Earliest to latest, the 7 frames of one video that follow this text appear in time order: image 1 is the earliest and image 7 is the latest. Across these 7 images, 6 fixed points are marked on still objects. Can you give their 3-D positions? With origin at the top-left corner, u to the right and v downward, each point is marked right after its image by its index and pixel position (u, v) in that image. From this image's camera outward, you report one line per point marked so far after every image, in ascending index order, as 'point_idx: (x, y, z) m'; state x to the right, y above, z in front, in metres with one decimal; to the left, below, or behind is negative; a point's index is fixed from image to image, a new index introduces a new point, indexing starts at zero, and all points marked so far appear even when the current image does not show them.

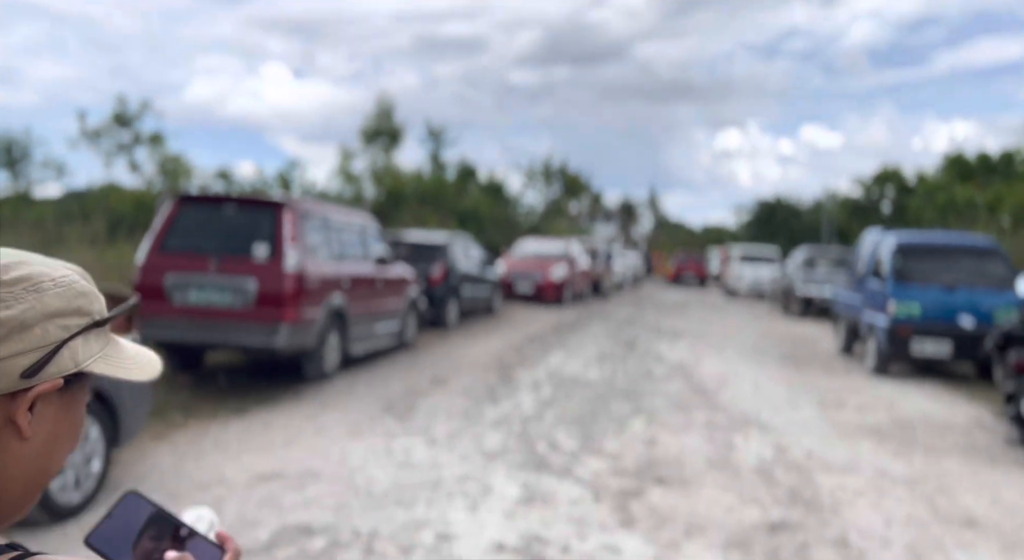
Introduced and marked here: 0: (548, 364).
0: (+0.5, -1.2, +10.8) m
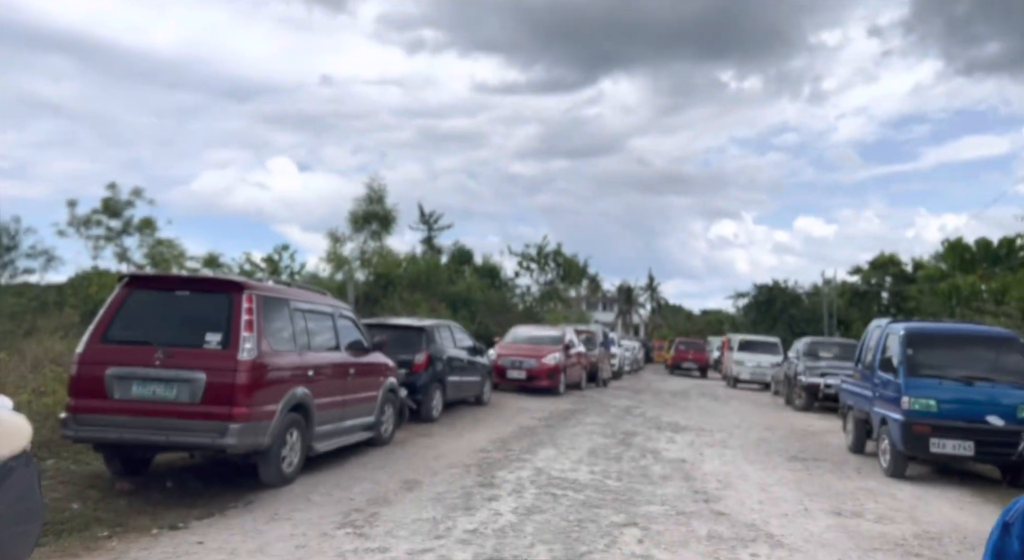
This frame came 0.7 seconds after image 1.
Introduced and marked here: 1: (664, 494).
0: (+0.3, -2.4, +9.9) m
1: (+1.7, -2.4, +8.4) m
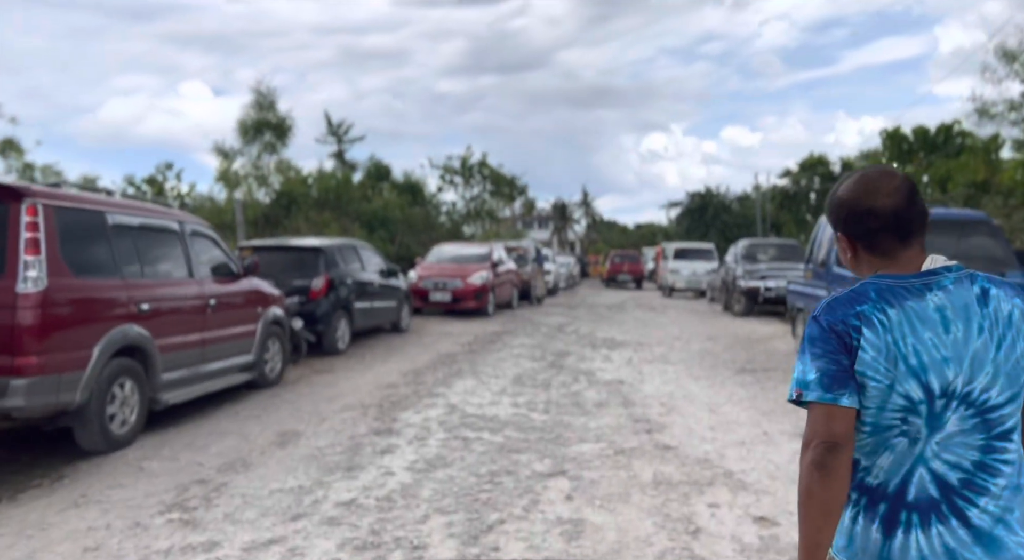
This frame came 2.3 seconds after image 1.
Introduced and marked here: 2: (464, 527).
0: (-0.7, -1.3, +8.3) m
1: (+0.8, -1.4, +7.0) m
2: (-0.3, -1.5, +4.4) m
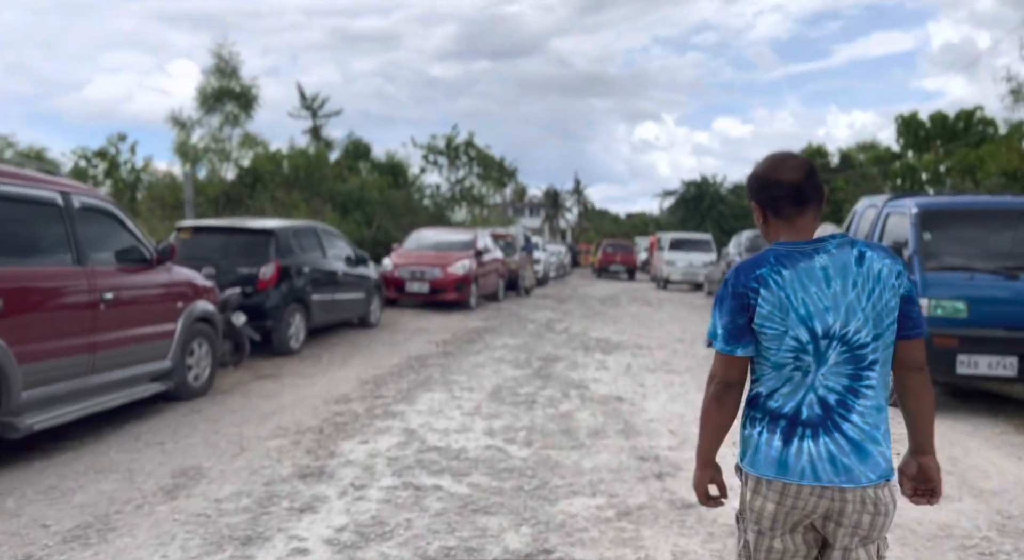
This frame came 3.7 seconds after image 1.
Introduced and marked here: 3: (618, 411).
0: (-0.9, -1.2, +6.8) m
1: (+0.6, -1.4, +5.4) m
2: (-0.5, -1.5, +2.8) m
3: (+1.0, -1.3, +7.2) m
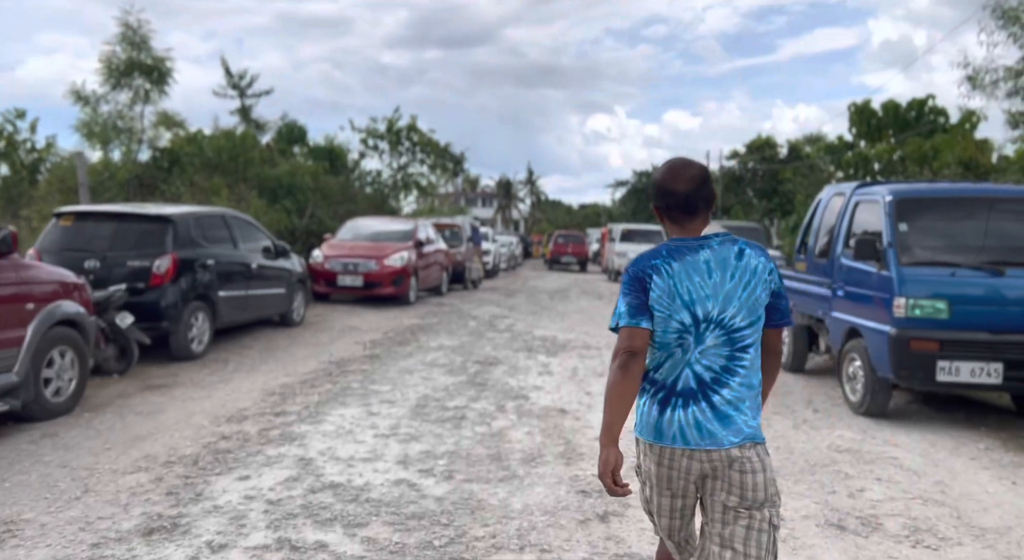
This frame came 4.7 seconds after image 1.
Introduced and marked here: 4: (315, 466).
0: (-1.5, -1.2, +5.7) m
1: (+0.1, -1.3, +4.4) m
2: (-0.8, -1.5, +1.8) m
3: (+0.4, -1.2, +6.2) m
4: (-1.3, -1.2, +5.0) m
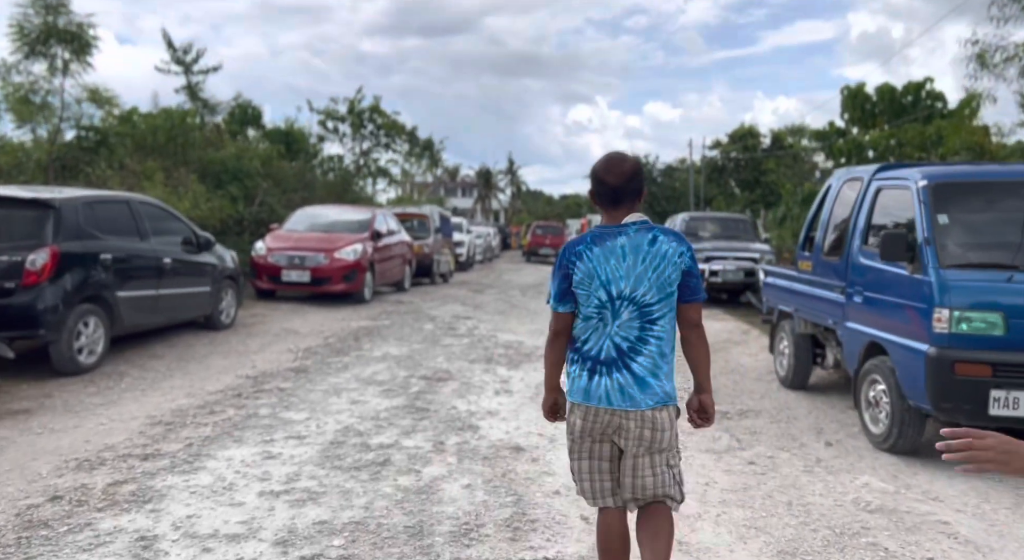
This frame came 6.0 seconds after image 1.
0: (-1.9, -1.2, +4.2) m
1: (-0.3, -1.4, +3.0) m
2: (-1.1, -1.6, +0.4) m
3: (0.0, -1.3, +4.8) m
4: (-1.7, -1.3, +3.6) m
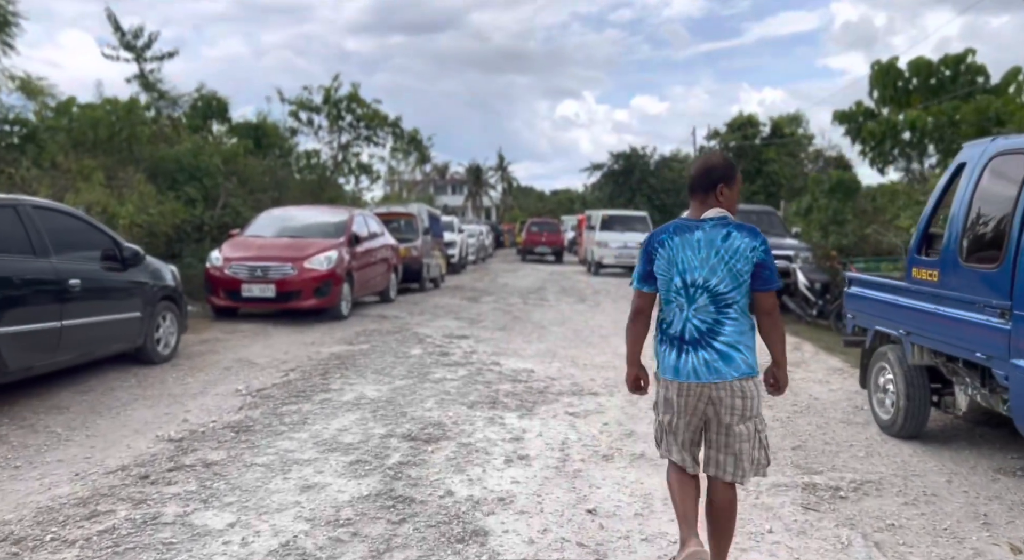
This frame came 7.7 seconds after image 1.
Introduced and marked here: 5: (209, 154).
0: (-1.8, -1.5, +2.2) m
1: (-0.1, -1.6, +1.0) m
2: (-0.9, -1.8, -1.6) m
3: (+0.1, -1.4, +2.9) m
4: (-1.5, -1.5, +1.6) m
5: (-6.0, +2.5, +15.1) m
